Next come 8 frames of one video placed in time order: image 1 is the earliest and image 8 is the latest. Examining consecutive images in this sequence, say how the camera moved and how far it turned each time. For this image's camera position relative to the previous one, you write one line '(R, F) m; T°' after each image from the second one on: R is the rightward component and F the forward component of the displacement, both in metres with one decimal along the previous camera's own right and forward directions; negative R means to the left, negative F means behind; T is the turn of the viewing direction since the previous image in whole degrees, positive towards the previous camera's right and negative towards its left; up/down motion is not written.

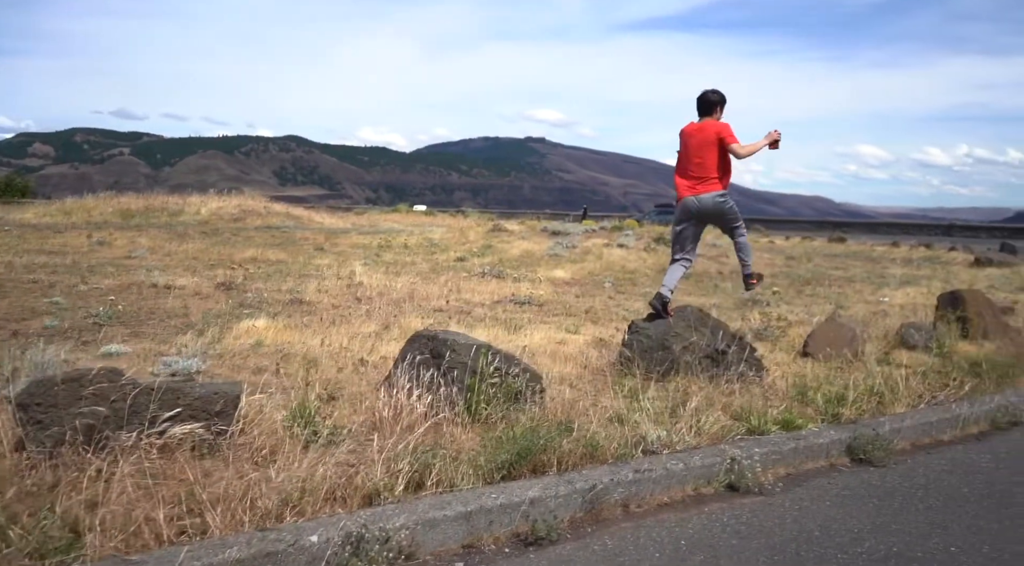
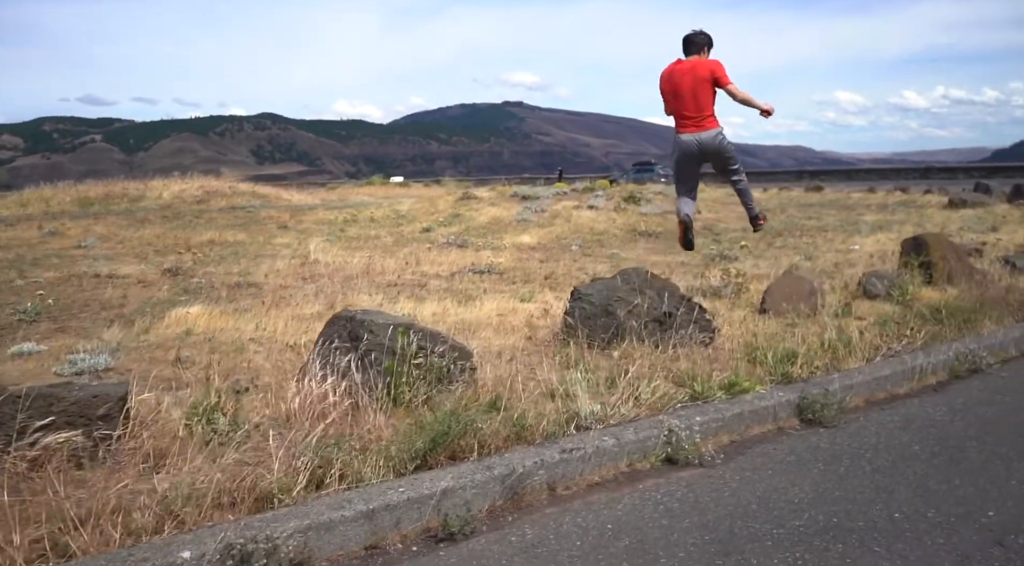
(+0.3, +0.3) m; +1°
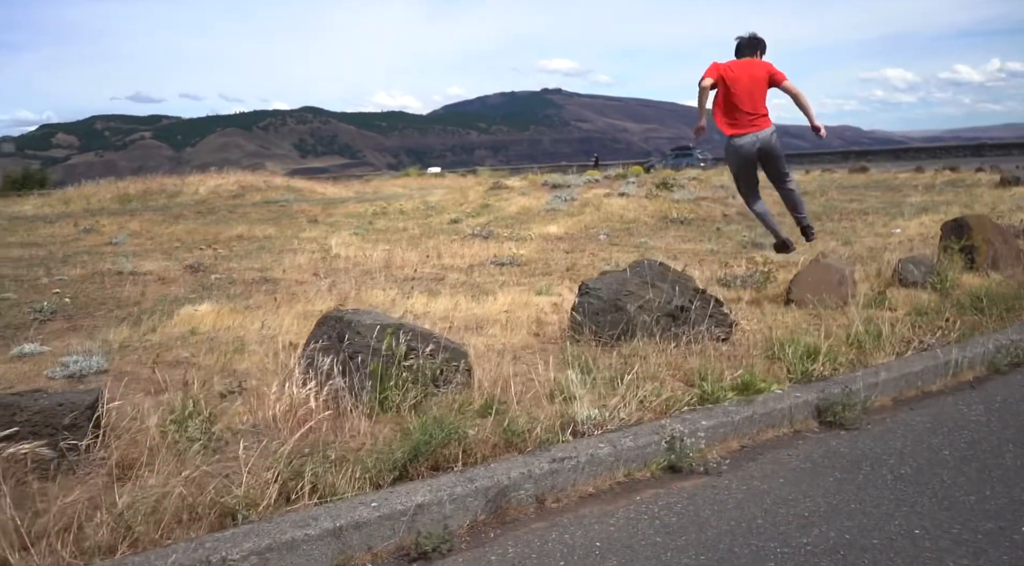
(+0.2, +0.2) m; -3°
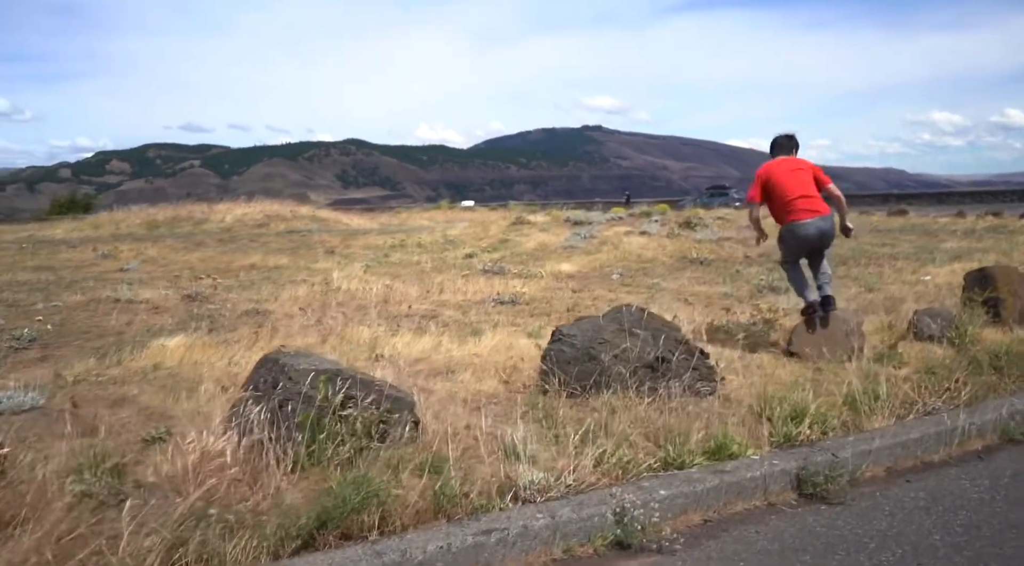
(+0.4, +0.3) m; -3°
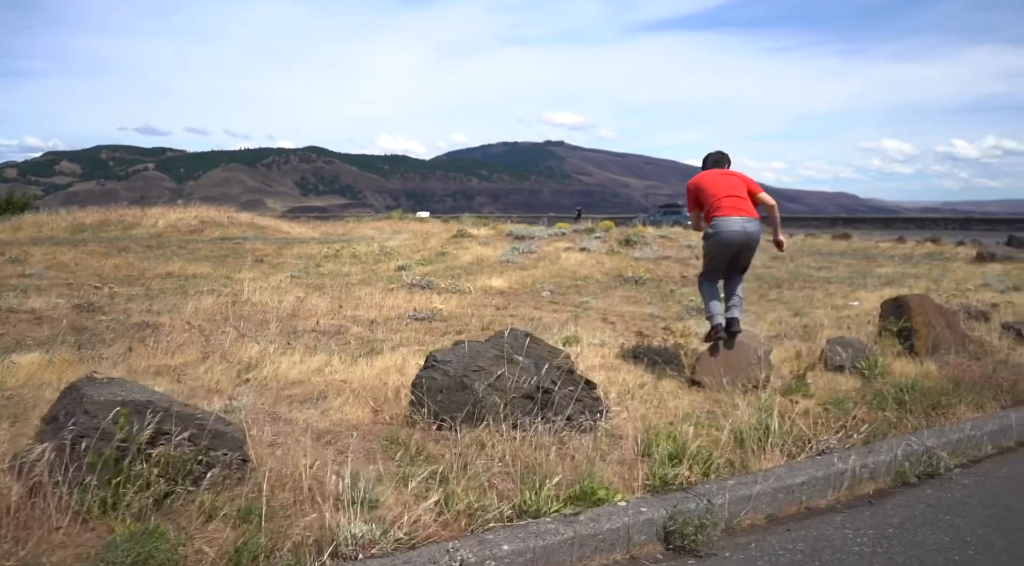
(+0.5, +0.3) m; +3°
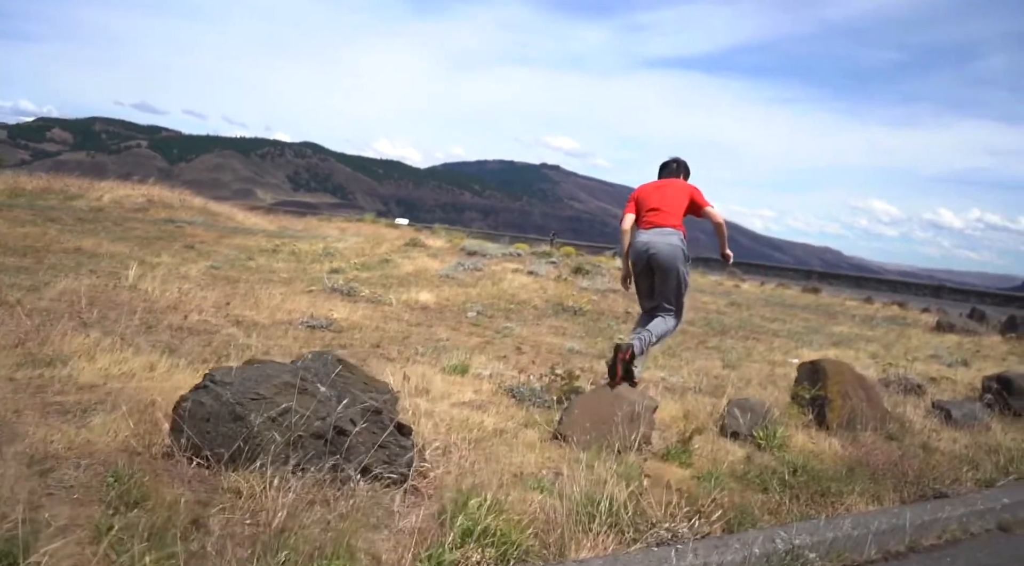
(+0.8, +0.7) m; +2°
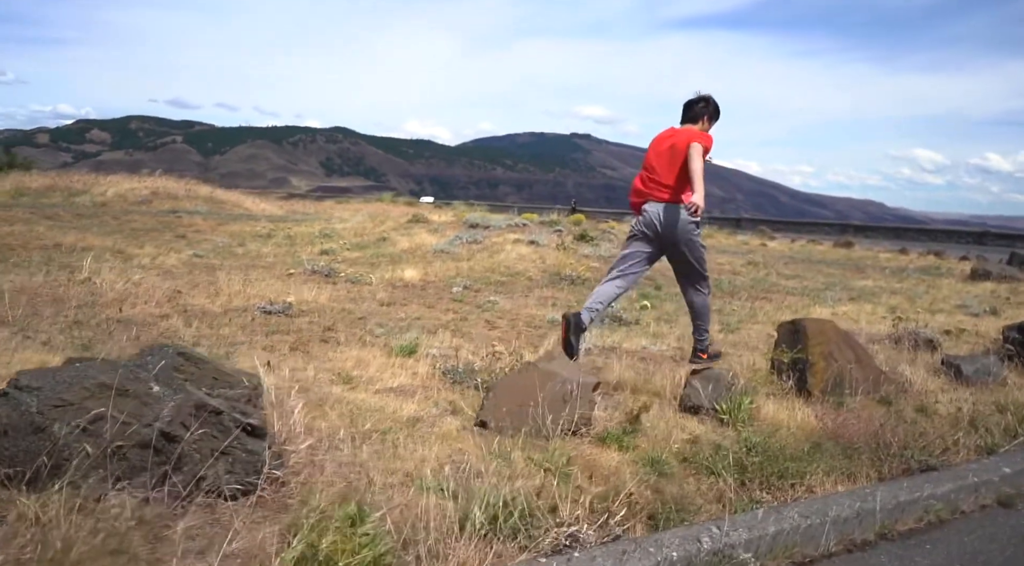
(+0.7, +0.6) m; -3°
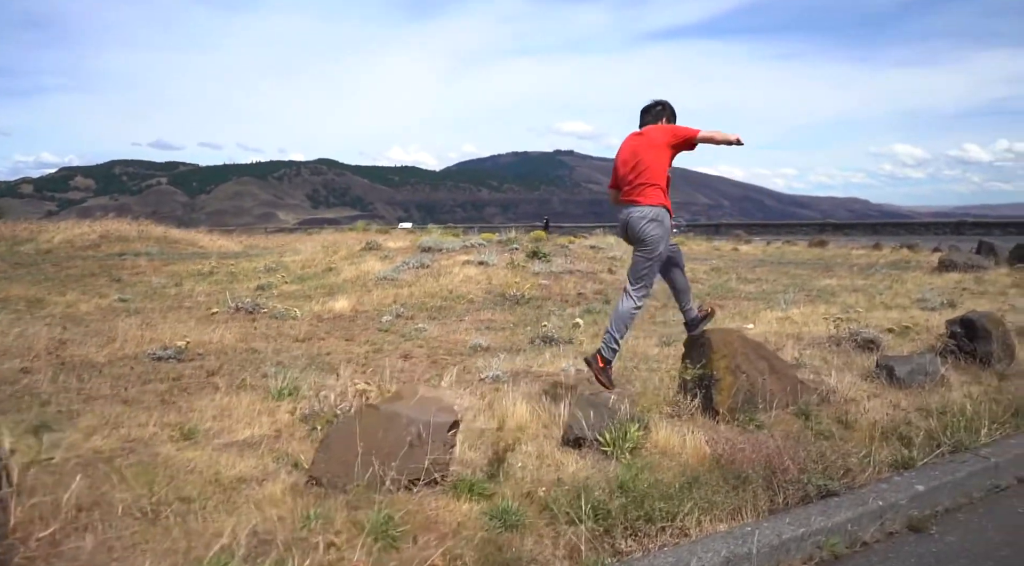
(+0.8, +0.5) m; +1°
